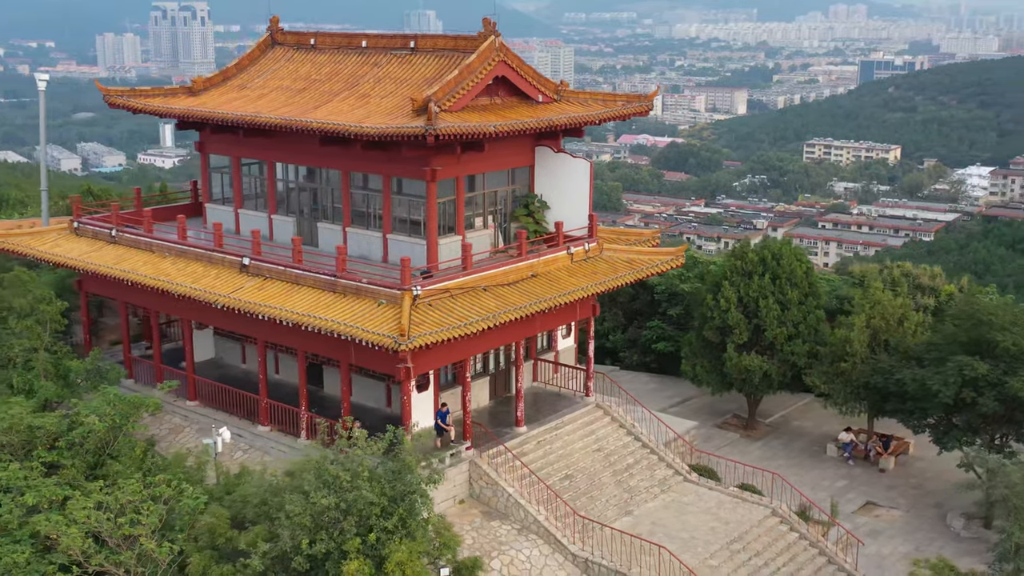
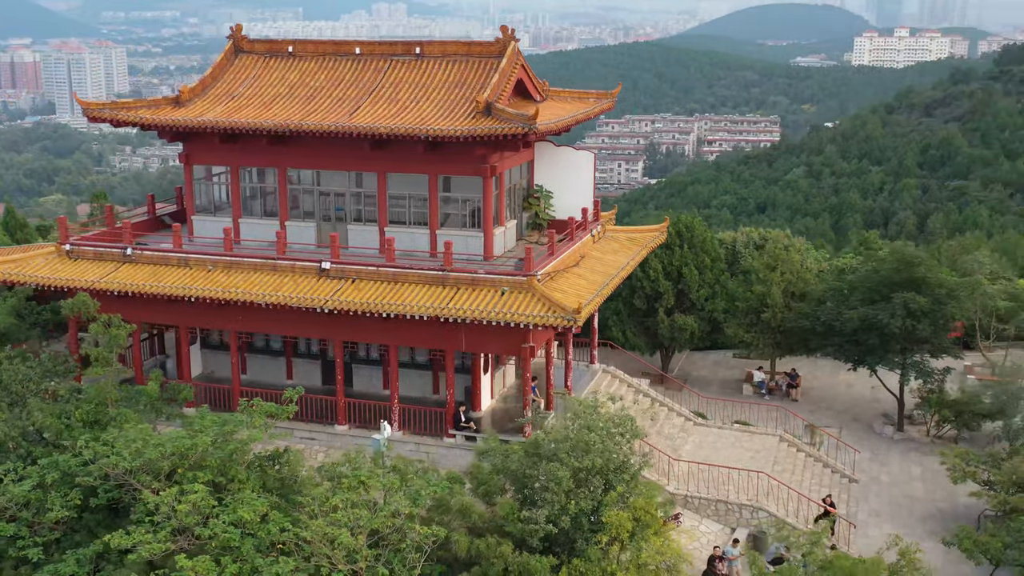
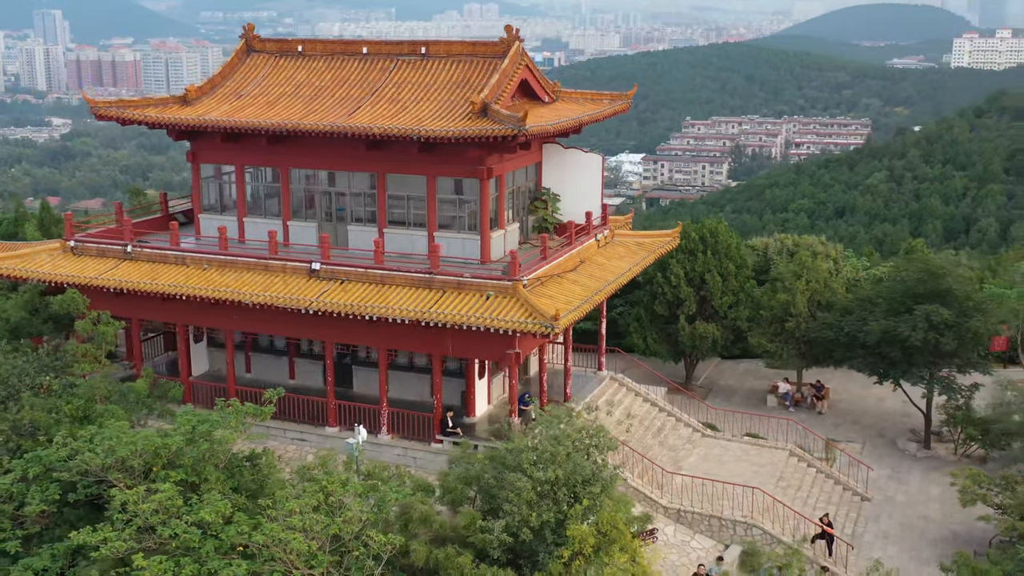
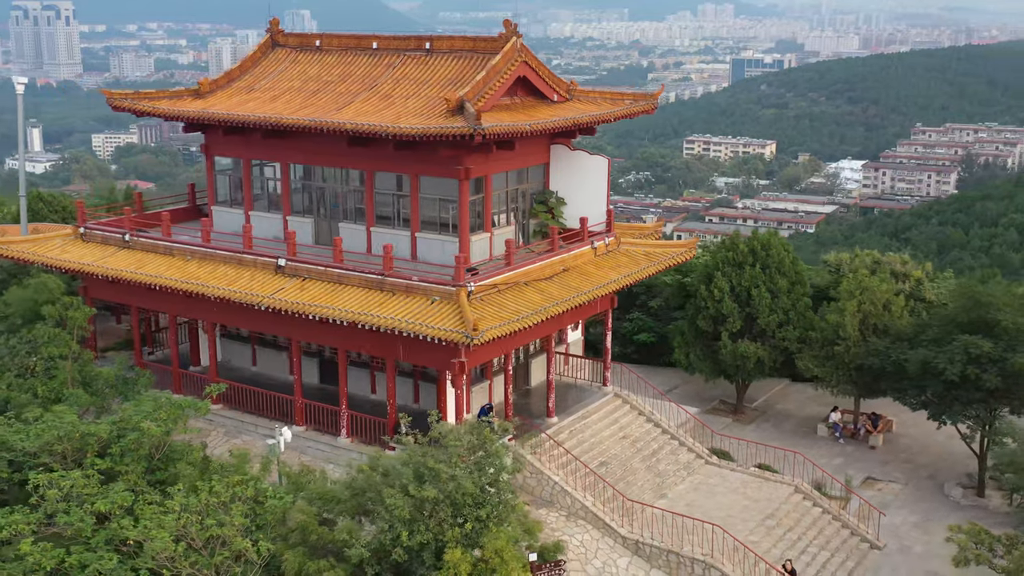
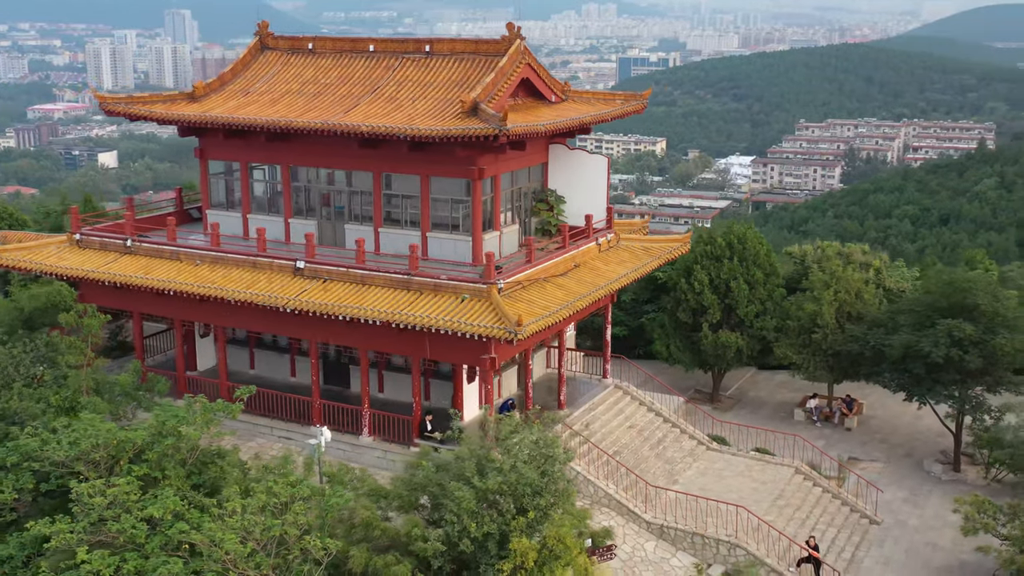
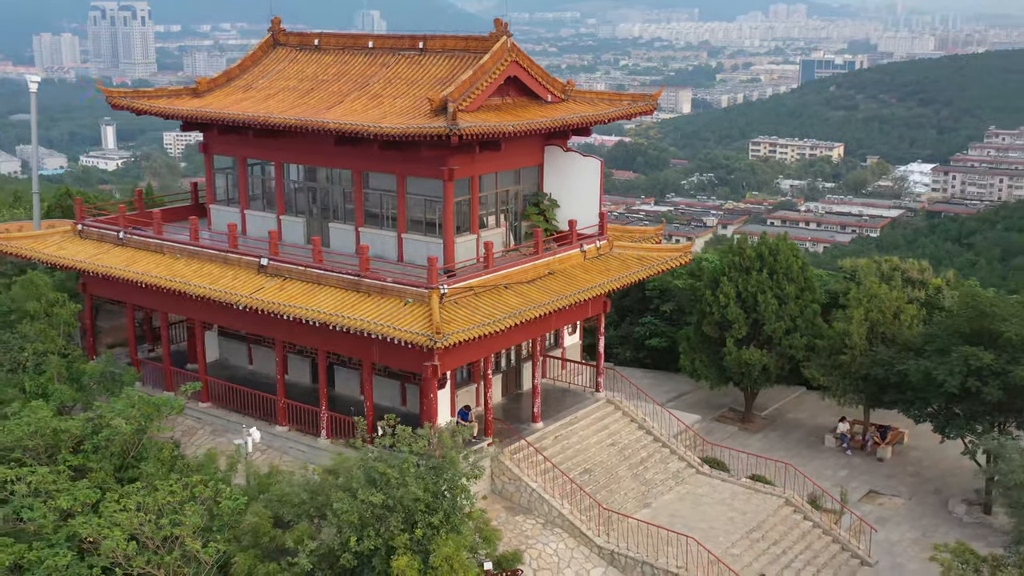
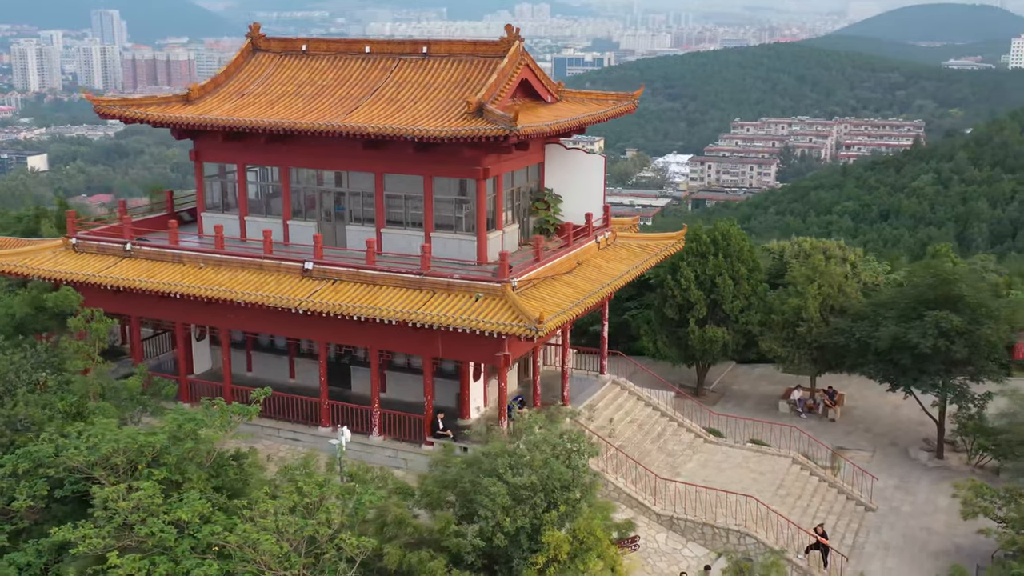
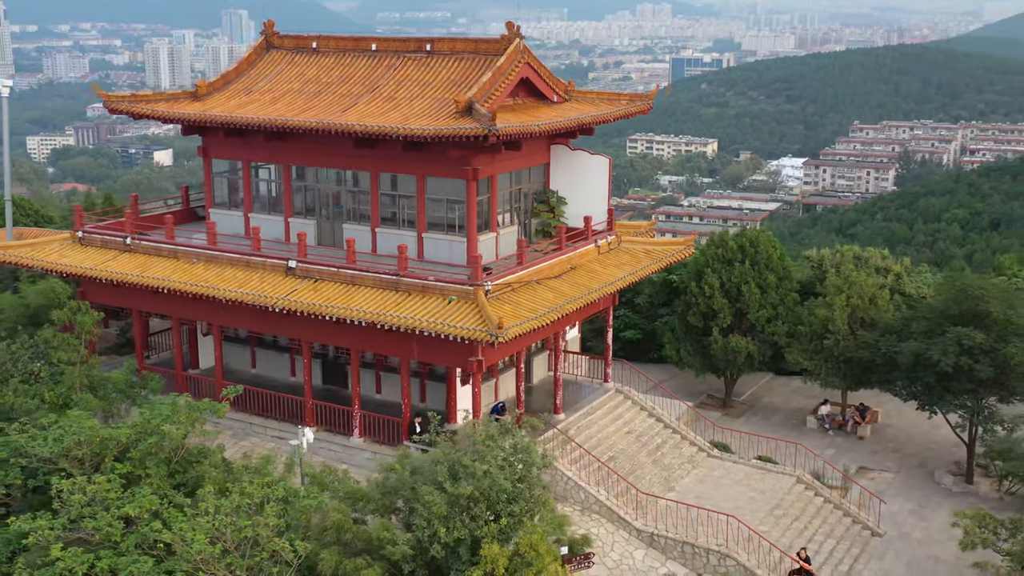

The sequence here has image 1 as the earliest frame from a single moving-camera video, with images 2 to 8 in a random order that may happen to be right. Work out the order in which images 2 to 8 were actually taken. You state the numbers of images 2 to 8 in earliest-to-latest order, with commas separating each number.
6, 4, 8, 5, 7, 3, 2
